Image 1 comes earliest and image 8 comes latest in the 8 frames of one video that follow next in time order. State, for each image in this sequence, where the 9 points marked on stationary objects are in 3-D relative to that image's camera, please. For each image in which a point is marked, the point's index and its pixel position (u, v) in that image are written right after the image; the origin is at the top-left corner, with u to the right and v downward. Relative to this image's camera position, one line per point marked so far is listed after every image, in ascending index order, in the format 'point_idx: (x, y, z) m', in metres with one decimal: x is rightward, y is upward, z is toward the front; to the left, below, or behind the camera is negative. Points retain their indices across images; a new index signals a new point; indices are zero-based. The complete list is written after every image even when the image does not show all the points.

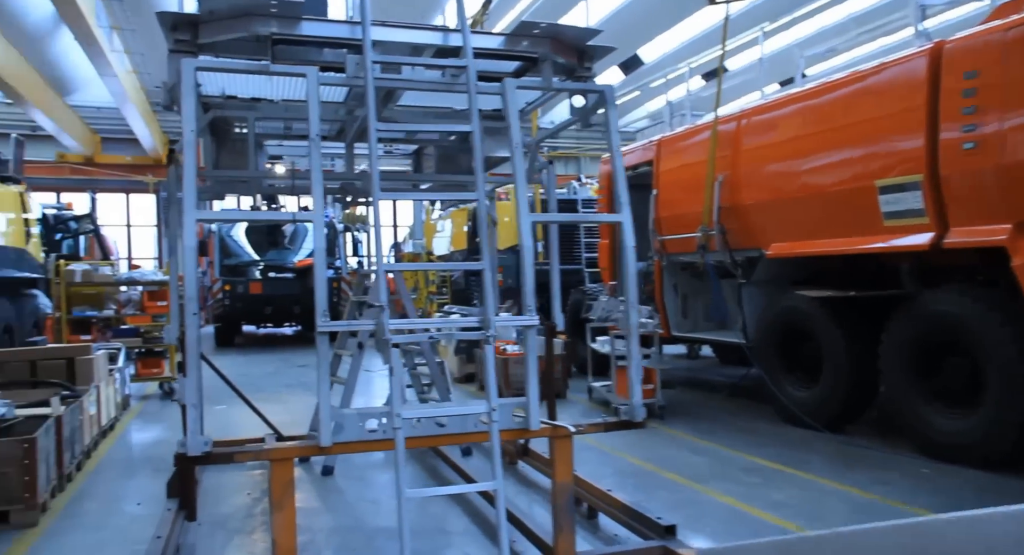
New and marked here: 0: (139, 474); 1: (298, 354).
0: (-2.5, -1.3, +4.7) m
1: (-4.0, -1.4, +13.5) m
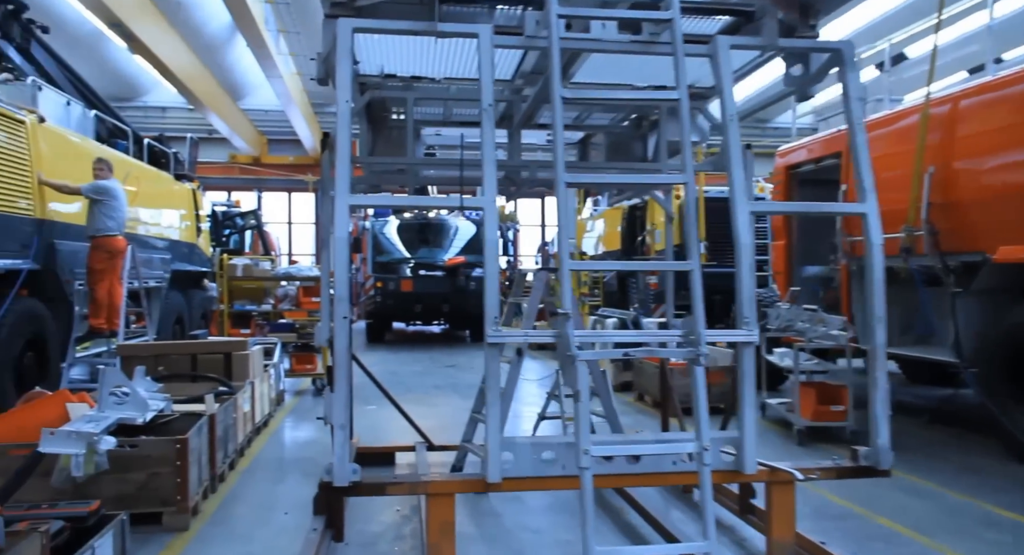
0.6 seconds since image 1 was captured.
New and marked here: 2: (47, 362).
0: (-1.4, -1.3, +4.5) m
1: (-1.3, -1.4, +13.4) m
2: (-3.6, -0.6, +5.5) m
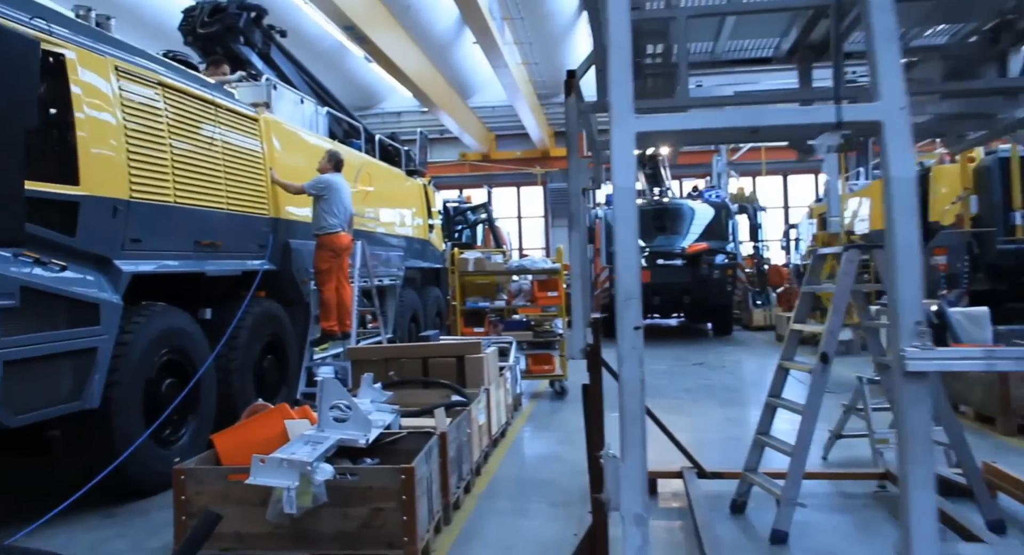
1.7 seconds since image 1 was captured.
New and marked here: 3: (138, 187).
0: (+0.1, -1.2, +3.8) m
1: (+3.0, -1.2, +12.2) m
2: (-1.7, -0.6, +5.4) m
3: (-2.0, +0.5, +3.8) m
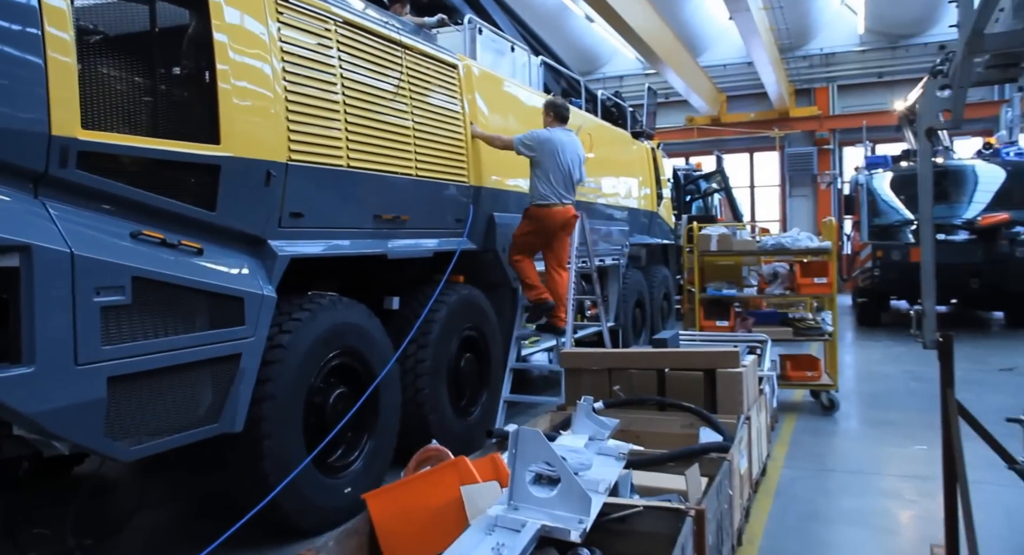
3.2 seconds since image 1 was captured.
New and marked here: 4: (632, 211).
0: (+1.1, -1.2, +2.4) m
1: (+6.4, -1.0, +9.6) m
2: (-0.2, -0.5, +4.4) m
3: (-0.9, +0.6, +3.0) m
4: (+1.3, +0.7, +7.6) m
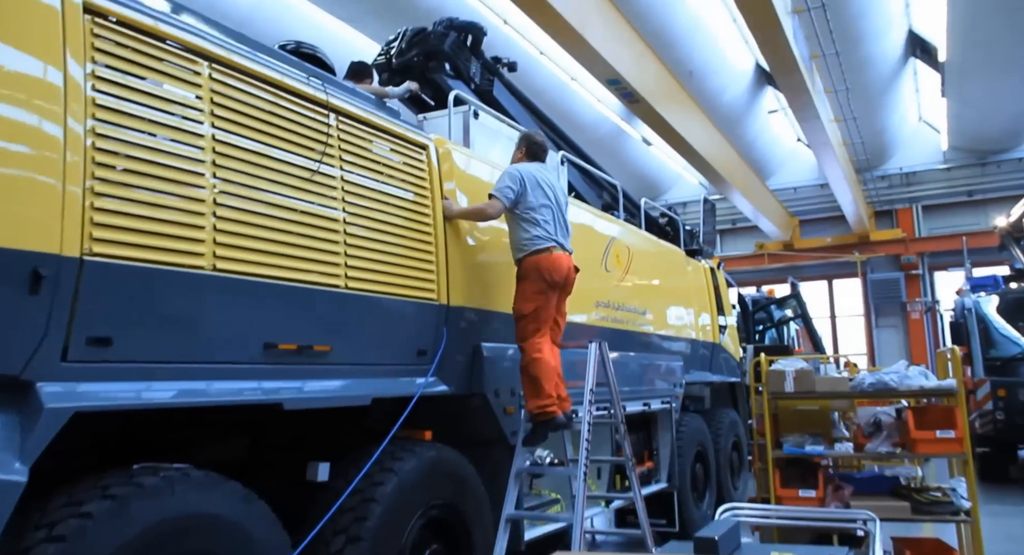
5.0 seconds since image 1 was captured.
0: (+0.8, -1.5, +0.9) m
1: (+6.8, -2.5, +7.4) m
2: (-0.2, -1.2, +3.1) m
3: (-1.1, +0.1, +2.0) m
4: (+1.6, -0.5, +6.2) m
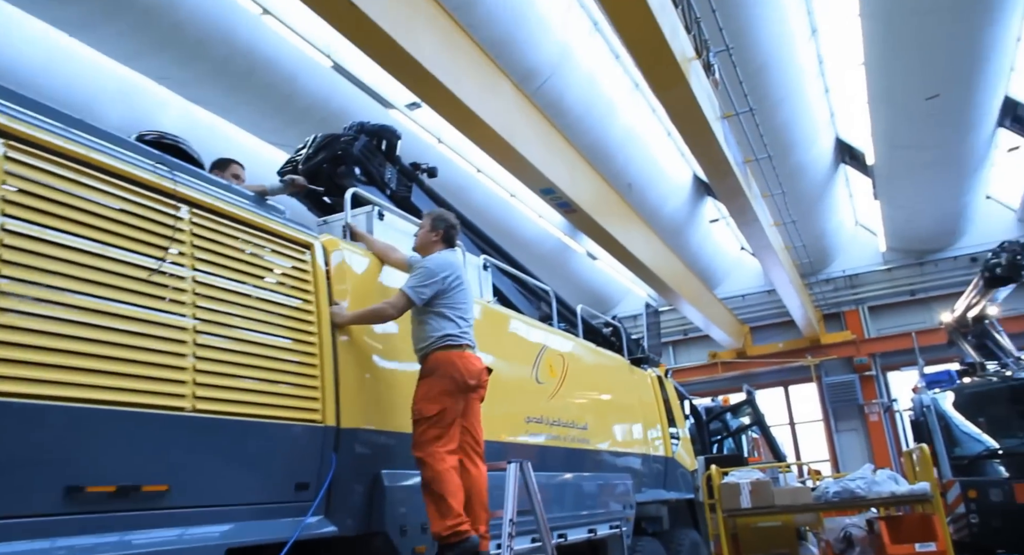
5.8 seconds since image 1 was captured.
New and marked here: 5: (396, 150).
0: (+0.6, -1.5, +0.3) m
1: (+6.3, -3.3, +6.8) m
2: (-0.5, -1.6, +2.4) m
3: (-1.4, -0.2, +1.5) m
4: (+1.0, -1.4, +5.7) m
5: (-0.8, +0.9, +5.0) m
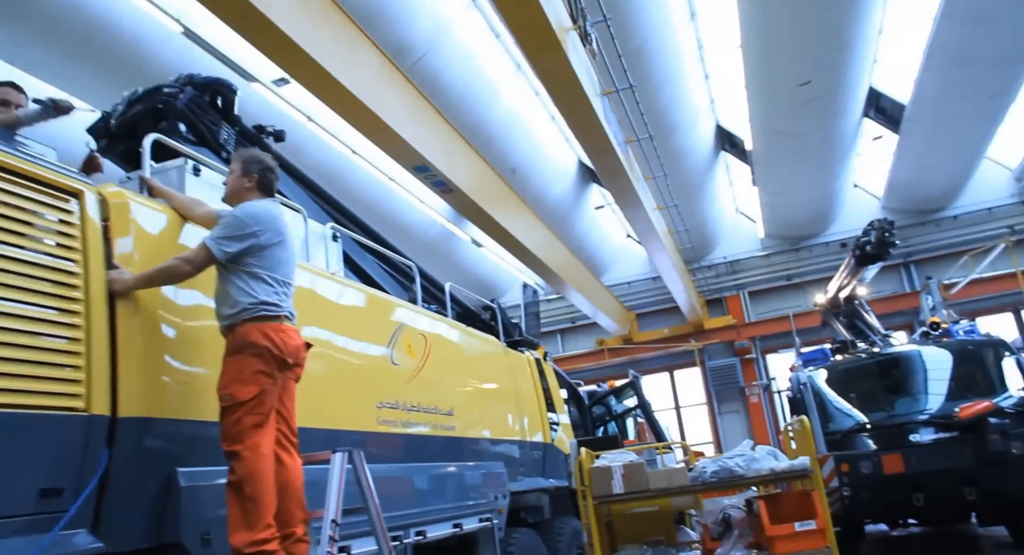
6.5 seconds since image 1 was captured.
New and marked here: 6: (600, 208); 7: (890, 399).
0: (+0.4, -1.3, -0.1) m
1: (+5.1, -3.1, +7.2) m
2: (-1.0, -1.5, +1.9) m
3: (-1.8, 0.0, +0.8) m
4: (+0.1, -1.2, +5.3) m
5: (-1.7, +1.0, +4.4) m
6: (+1.7, +1.3, +14.0) m
7: (+4.1, -1.3, +7.7) m
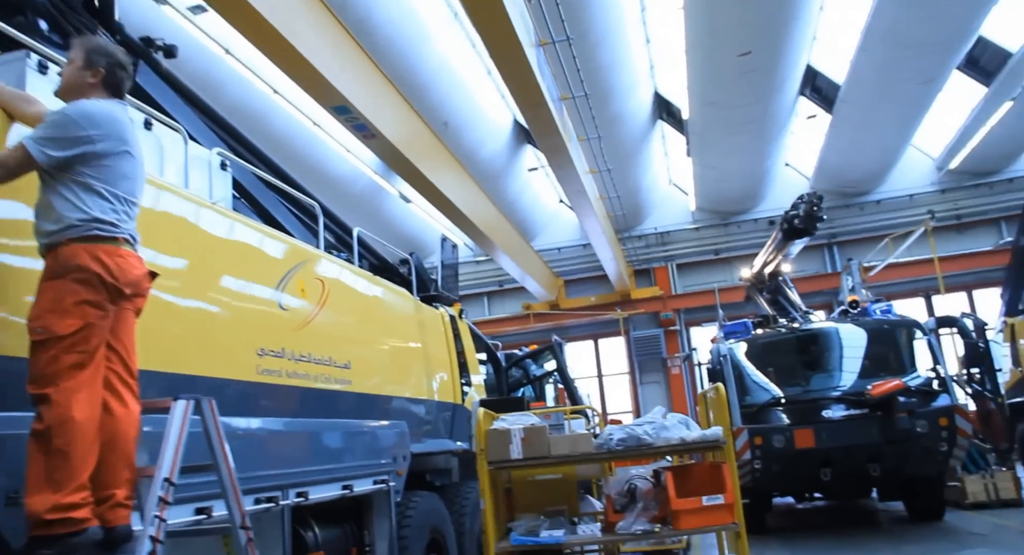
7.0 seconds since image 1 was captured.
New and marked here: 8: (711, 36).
0: (+0.3, -1.2, -0.4) m
1: (+4.2, -2.9, +7.4) m
2: (-1.4, -1.2, +1.5) m
3: (-2.0, +0.2, +0.3) m
4: (-0.6, -0.9, +5.0) m
5: (-2.1, +1.4, +3.8) m
6: (+0.4, +2.0, +13.7) m
7: (+3.2, -1.1, +7.7) m
8: (+2.5, +3.0, +8.8) m
